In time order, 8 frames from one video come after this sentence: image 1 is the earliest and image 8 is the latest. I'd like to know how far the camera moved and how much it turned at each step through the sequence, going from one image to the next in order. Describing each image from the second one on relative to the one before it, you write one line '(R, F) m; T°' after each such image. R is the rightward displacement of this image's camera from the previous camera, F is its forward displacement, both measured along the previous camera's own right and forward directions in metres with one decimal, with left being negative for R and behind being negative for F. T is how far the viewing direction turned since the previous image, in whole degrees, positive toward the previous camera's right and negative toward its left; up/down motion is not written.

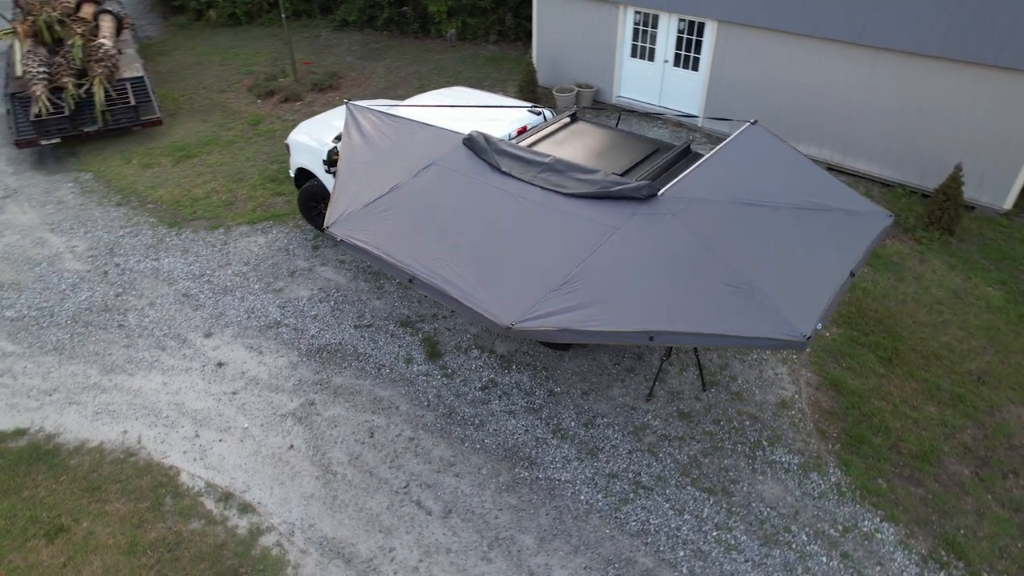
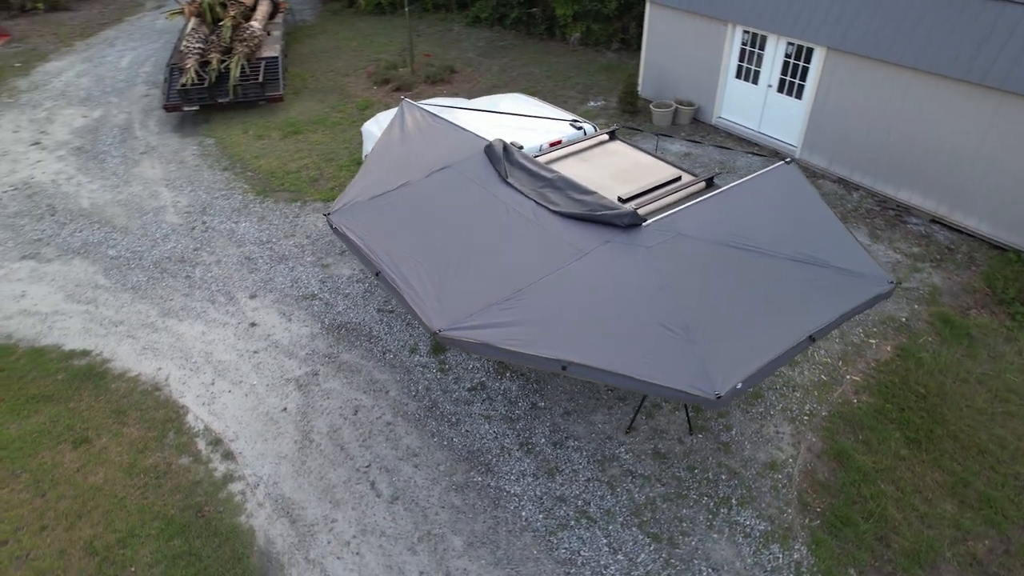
(+1.3, +0.1) m; -12°
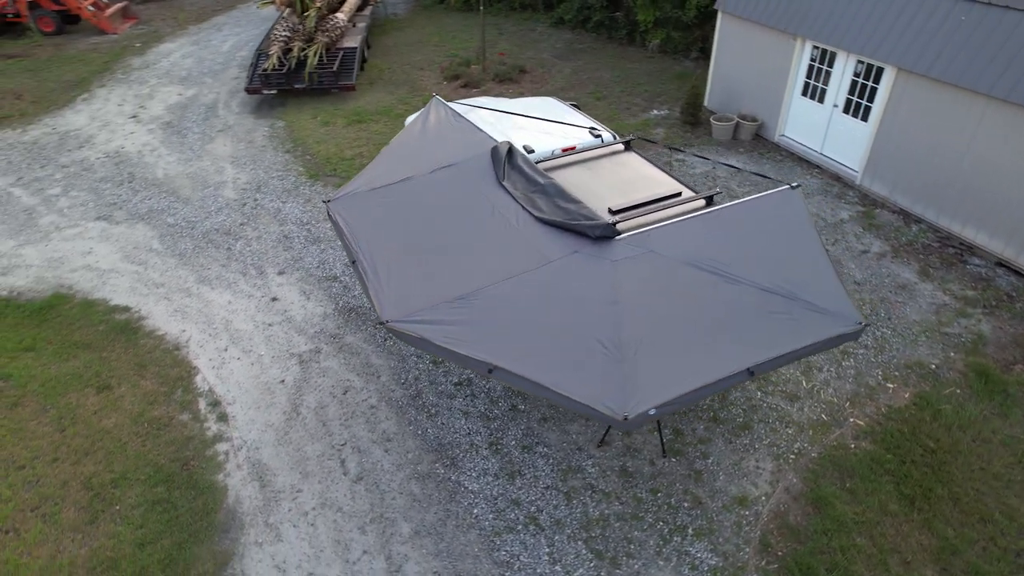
(+1.0, 0.0) m; -8°
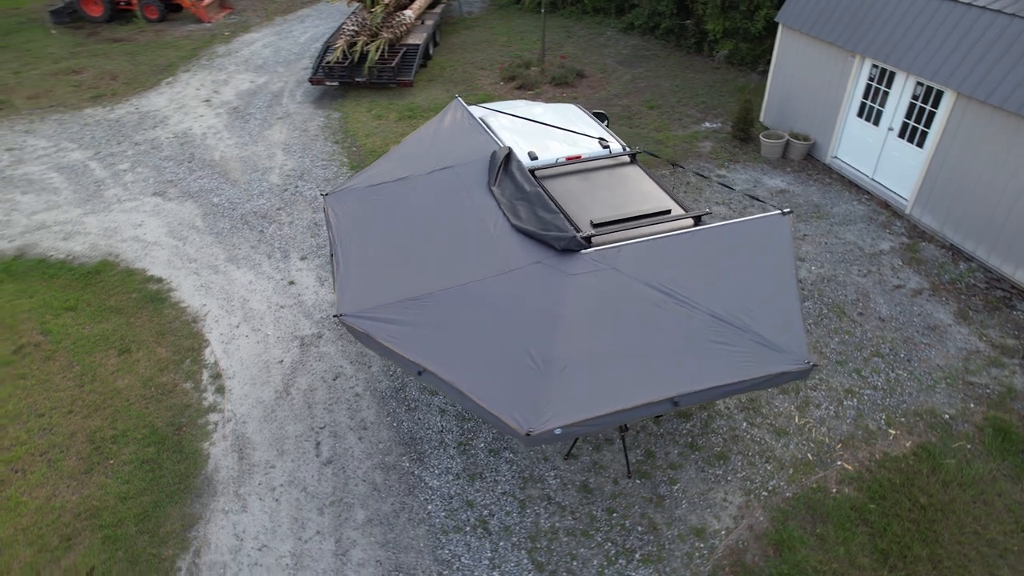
(+0.9, 0.0) m; -7°
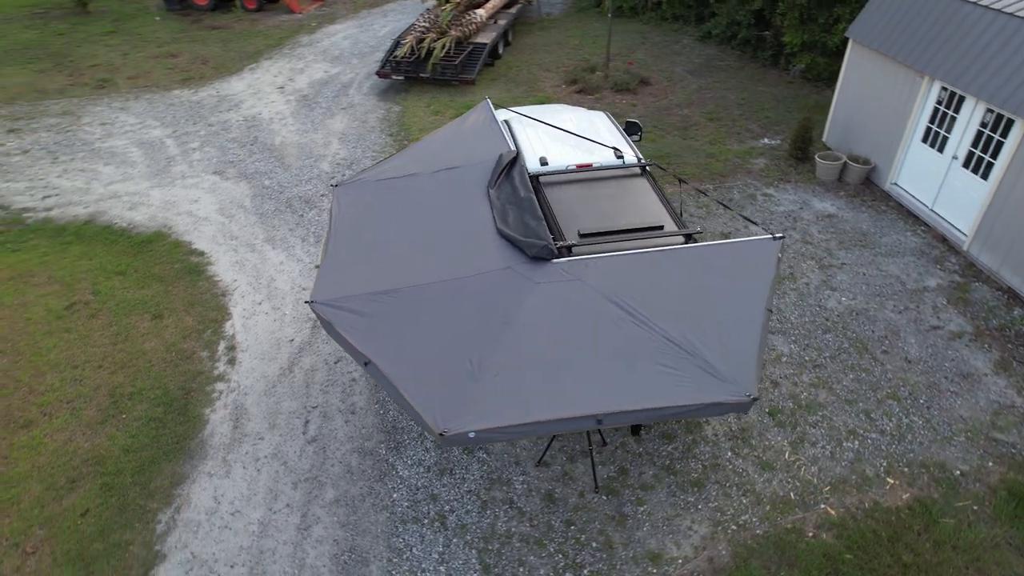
(+0.9, 0.0) m; -7°
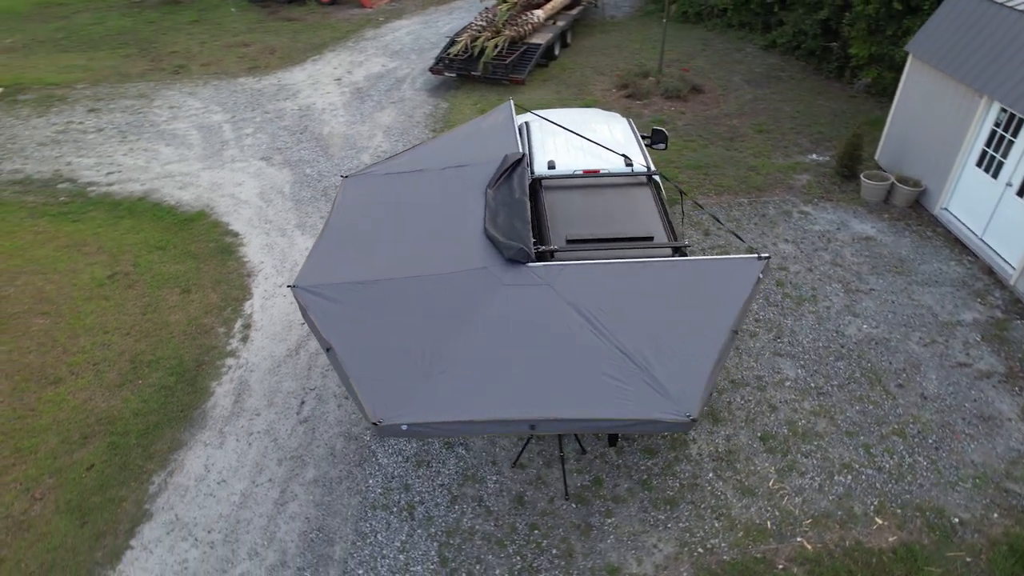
(+0.7, 0.0) m; -6°
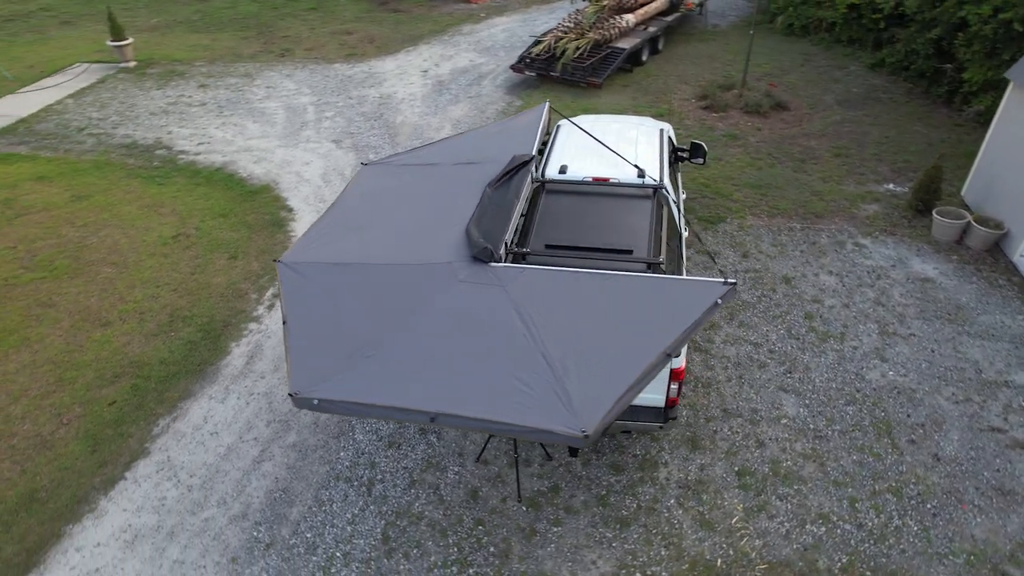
(+1.1, 0.0) m; -9°
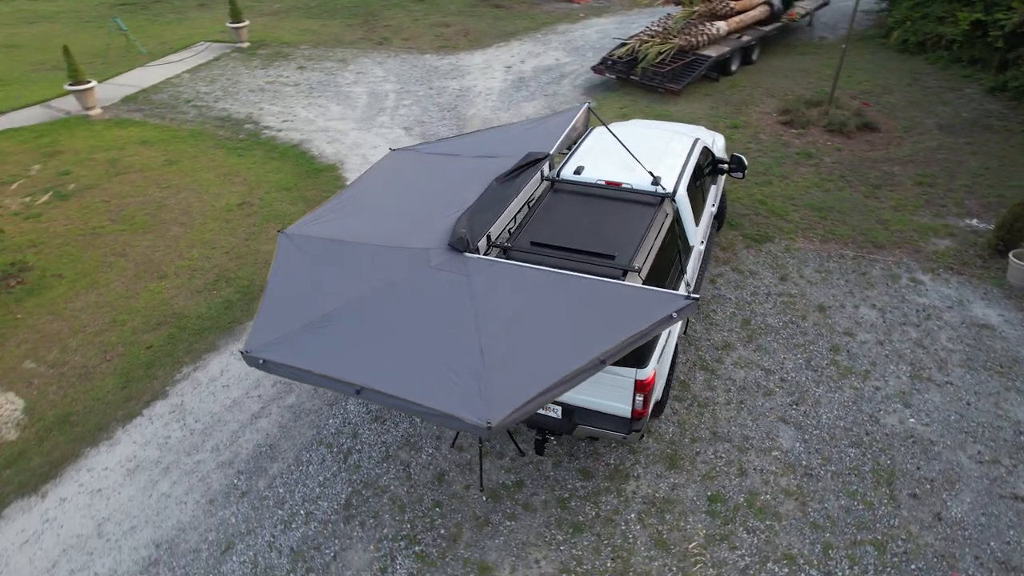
(+1.0, 0.0) m; -9°
